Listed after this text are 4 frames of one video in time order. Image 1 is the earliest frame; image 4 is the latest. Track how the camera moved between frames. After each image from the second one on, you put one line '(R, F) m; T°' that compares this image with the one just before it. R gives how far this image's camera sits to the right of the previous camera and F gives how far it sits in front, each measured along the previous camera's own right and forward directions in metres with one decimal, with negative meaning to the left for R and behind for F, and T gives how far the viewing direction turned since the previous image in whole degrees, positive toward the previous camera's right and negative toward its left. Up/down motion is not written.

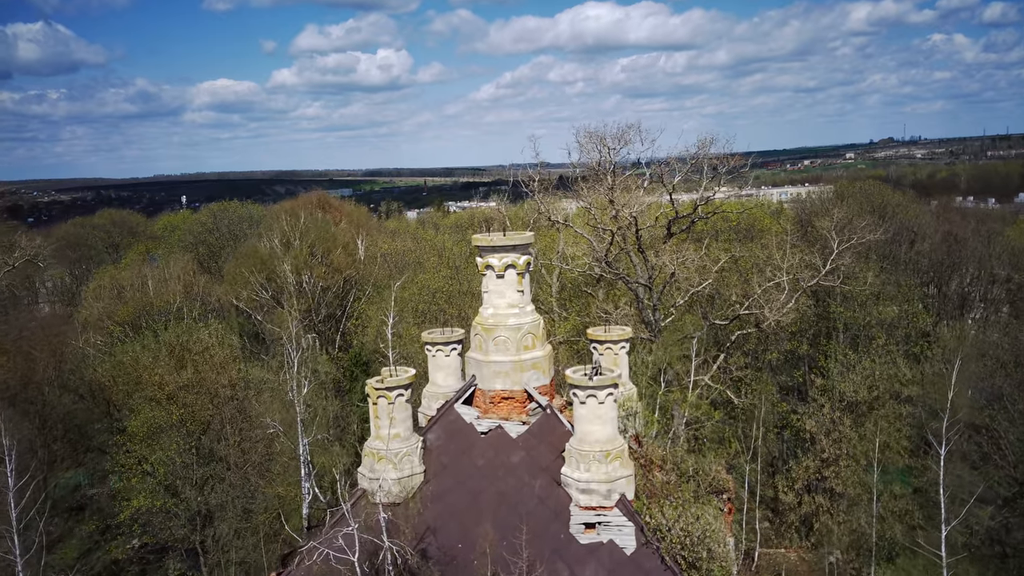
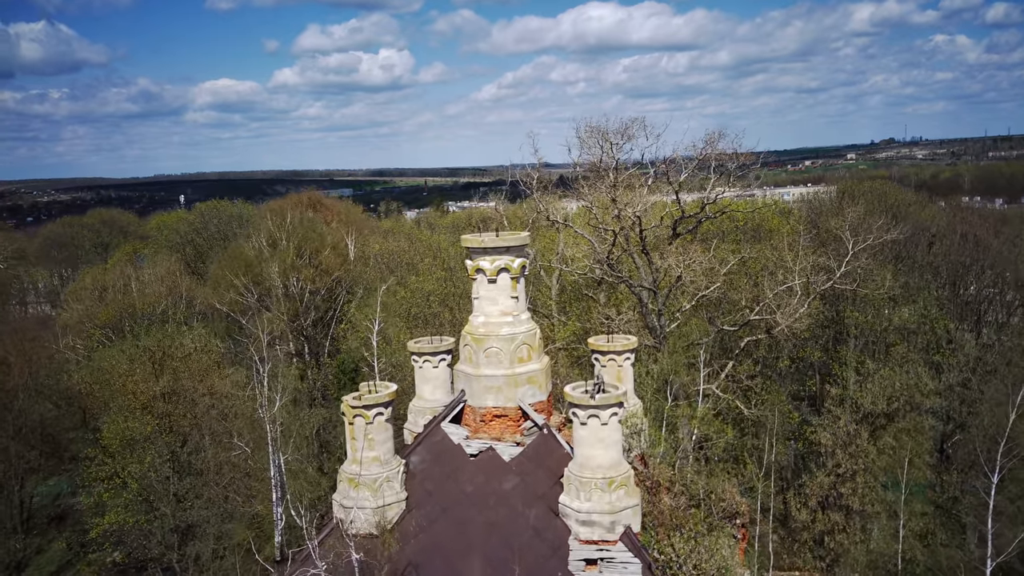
(+0.1, +1.2) m; 0°
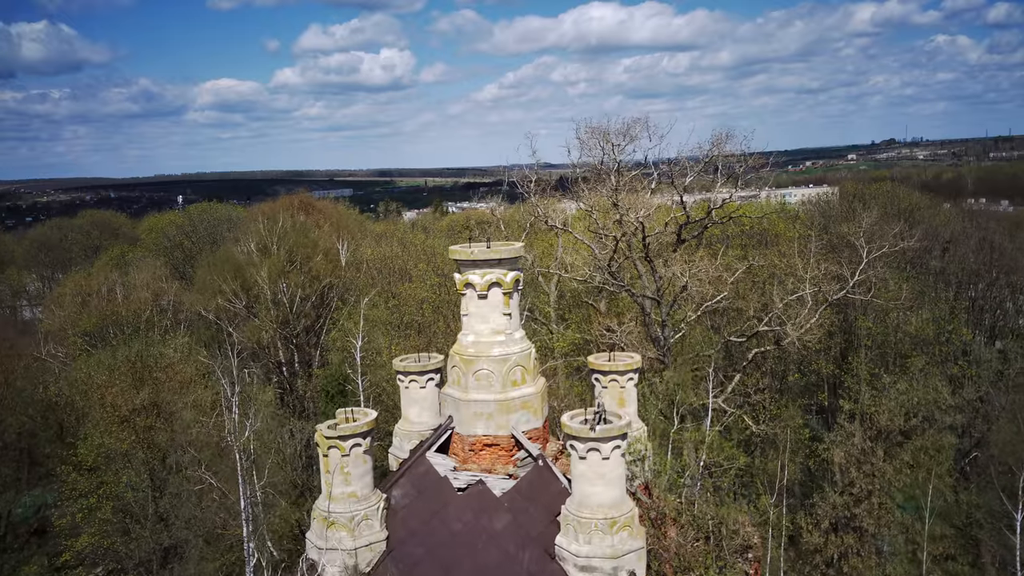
(+0.1, +1.0) m; 0°
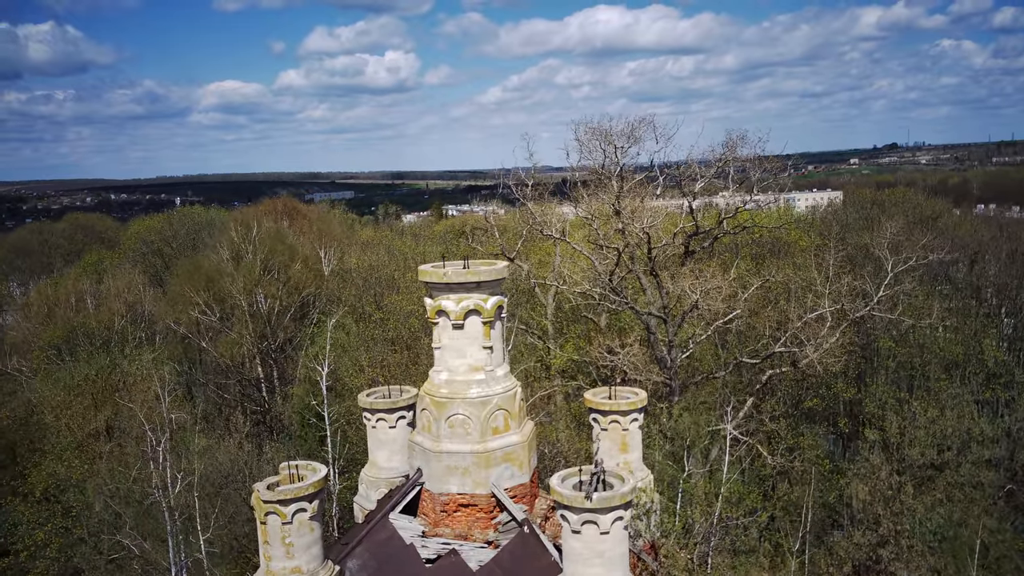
(+0.3, +1.7) m; 0°
